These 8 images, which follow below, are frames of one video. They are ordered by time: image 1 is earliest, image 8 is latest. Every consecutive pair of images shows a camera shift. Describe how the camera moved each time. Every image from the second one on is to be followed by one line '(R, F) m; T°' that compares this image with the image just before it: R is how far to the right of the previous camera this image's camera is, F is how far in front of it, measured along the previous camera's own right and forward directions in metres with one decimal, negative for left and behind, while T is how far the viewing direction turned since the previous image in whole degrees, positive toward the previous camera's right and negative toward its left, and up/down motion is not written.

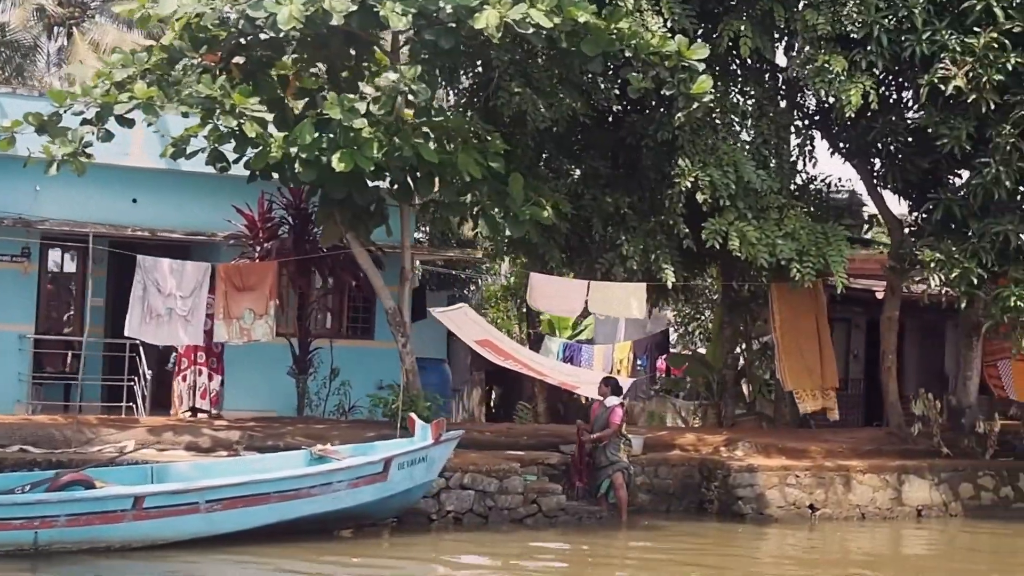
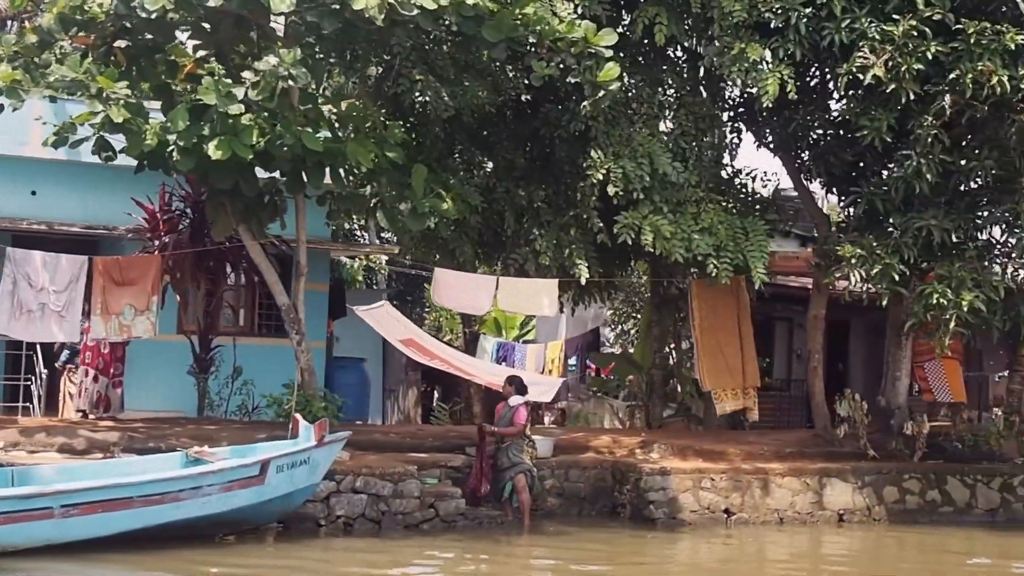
(+0.7, +0.5) m; 0°
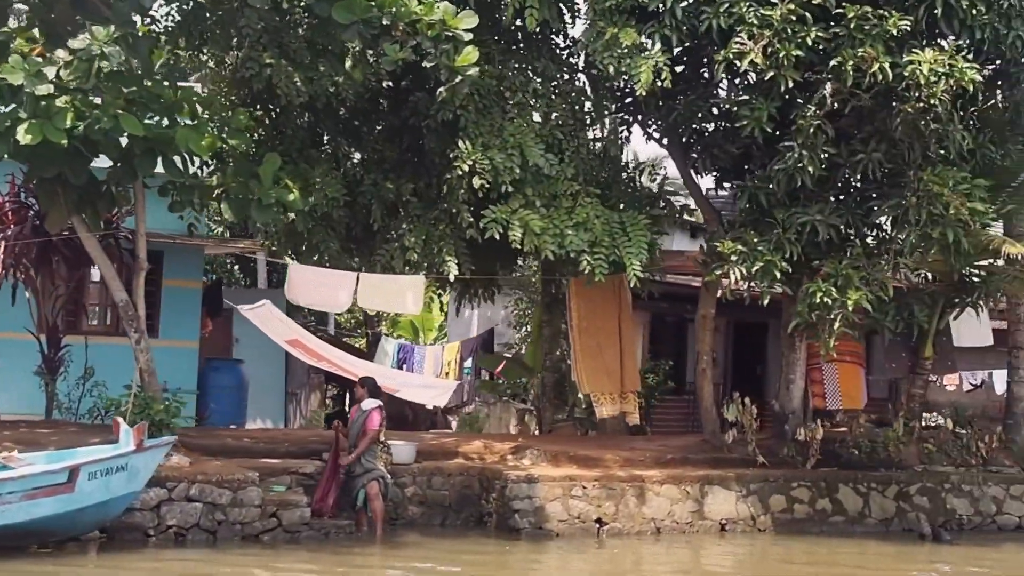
(+1.0, +0.6) m; +1°
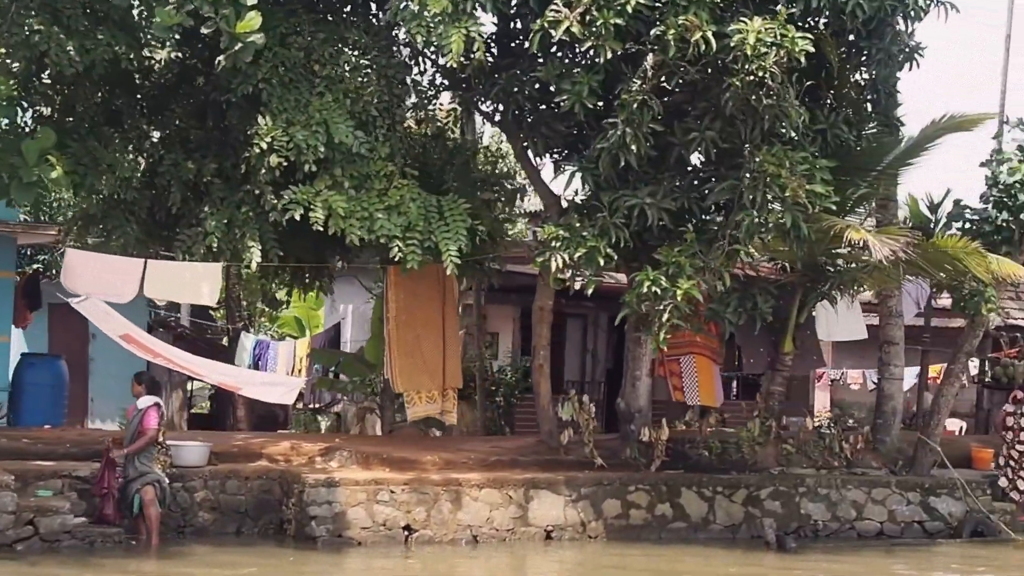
(+1.4, +0.9) m; +1°
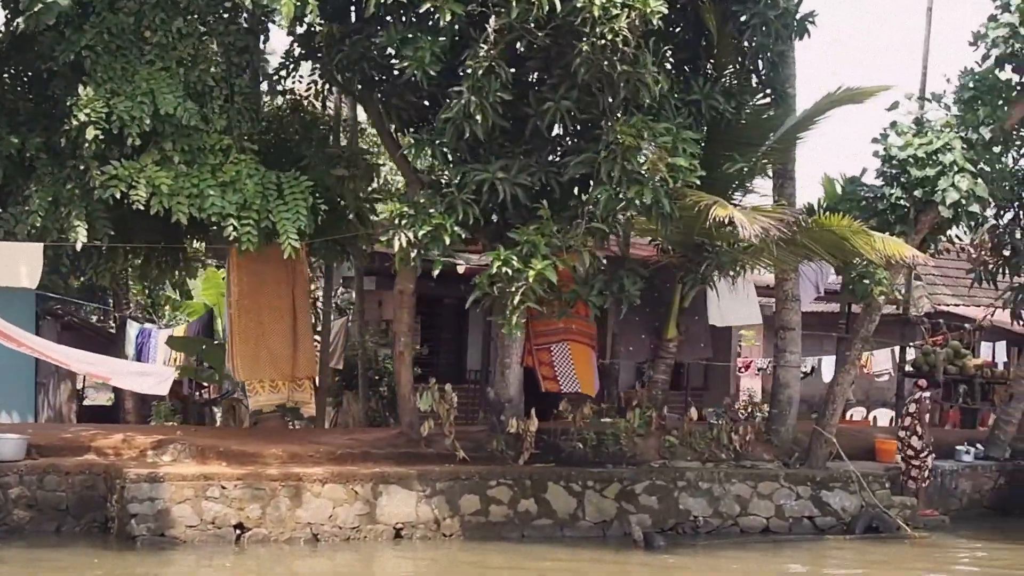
(+1.1, +0.7) m; 0°
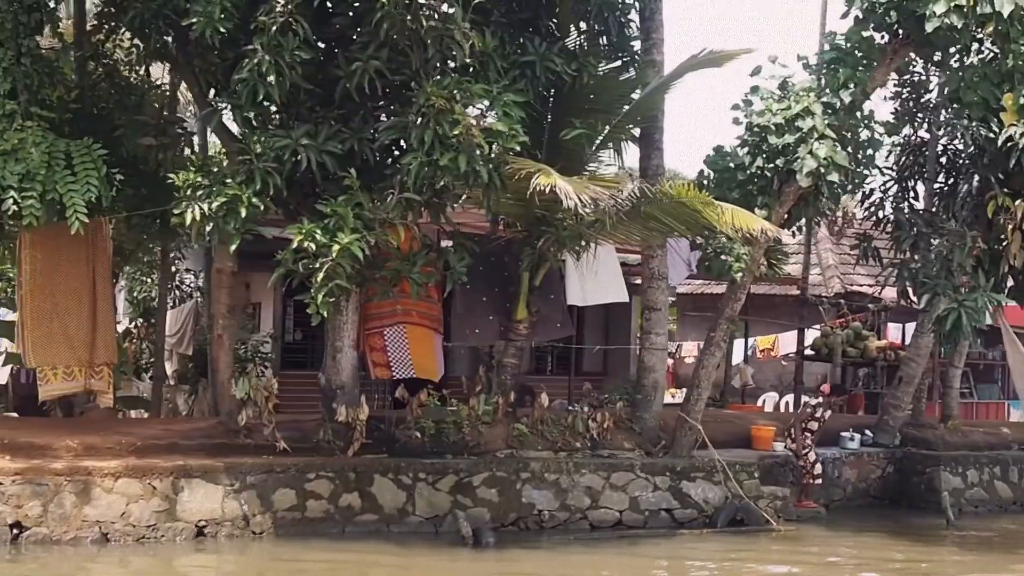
(+1.2, +0.8) m; 0°
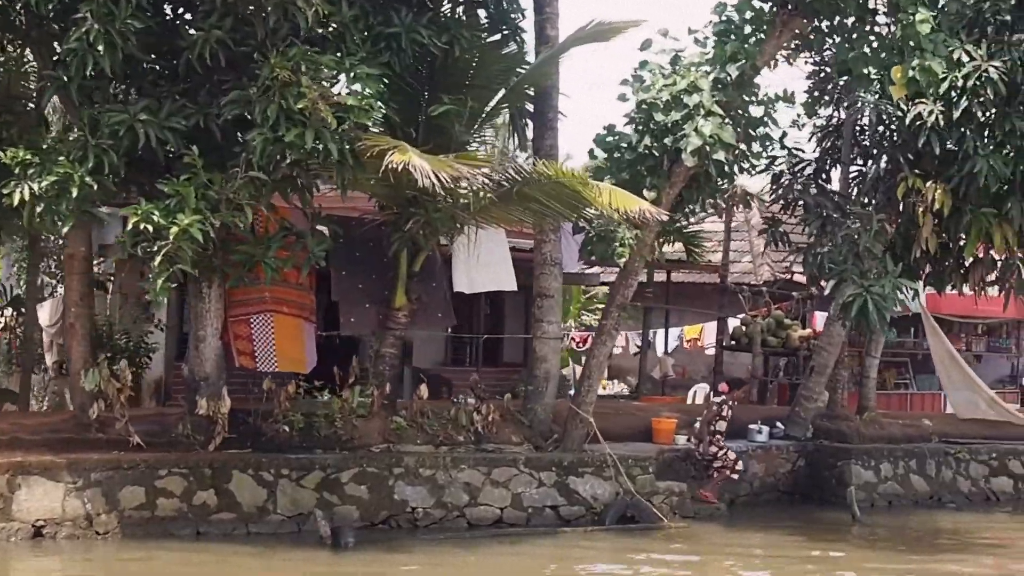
(+0.9, +0.6) m; 0°
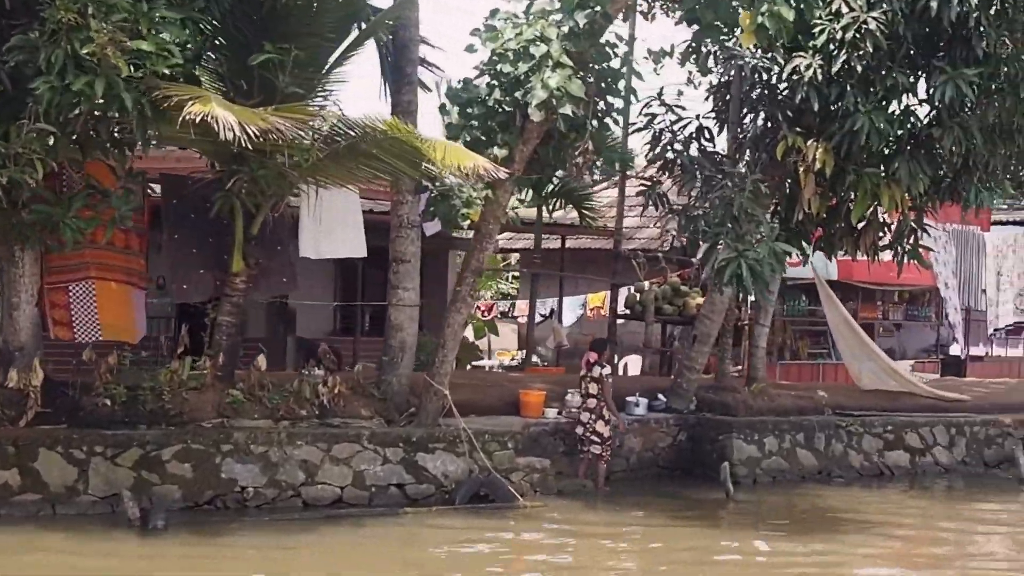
(+1.0, +0.7) m; +1°
